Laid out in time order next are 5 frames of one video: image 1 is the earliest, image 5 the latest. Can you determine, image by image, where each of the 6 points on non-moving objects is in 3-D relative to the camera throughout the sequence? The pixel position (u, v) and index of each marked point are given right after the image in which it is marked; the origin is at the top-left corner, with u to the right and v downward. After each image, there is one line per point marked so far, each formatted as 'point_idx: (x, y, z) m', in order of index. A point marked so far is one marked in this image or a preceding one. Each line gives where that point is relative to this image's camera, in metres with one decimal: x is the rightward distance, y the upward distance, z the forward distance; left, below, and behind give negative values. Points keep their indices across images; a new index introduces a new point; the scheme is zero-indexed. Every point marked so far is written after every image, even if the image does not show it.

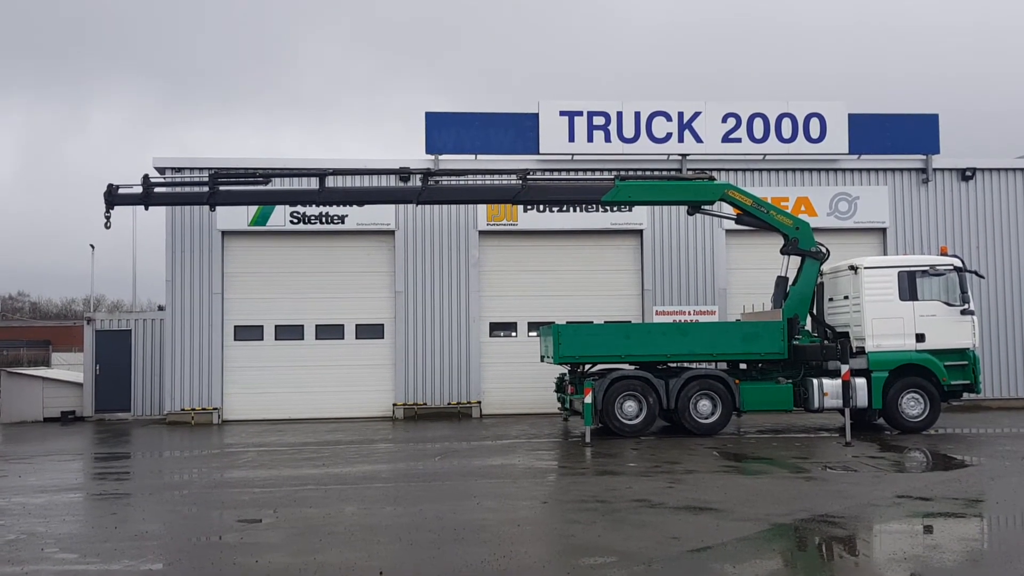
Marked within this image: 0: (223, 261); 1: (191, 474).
0: (-6.7, +0.6, +20.0) m
1: (-4.6, -2.7, +12.4) m
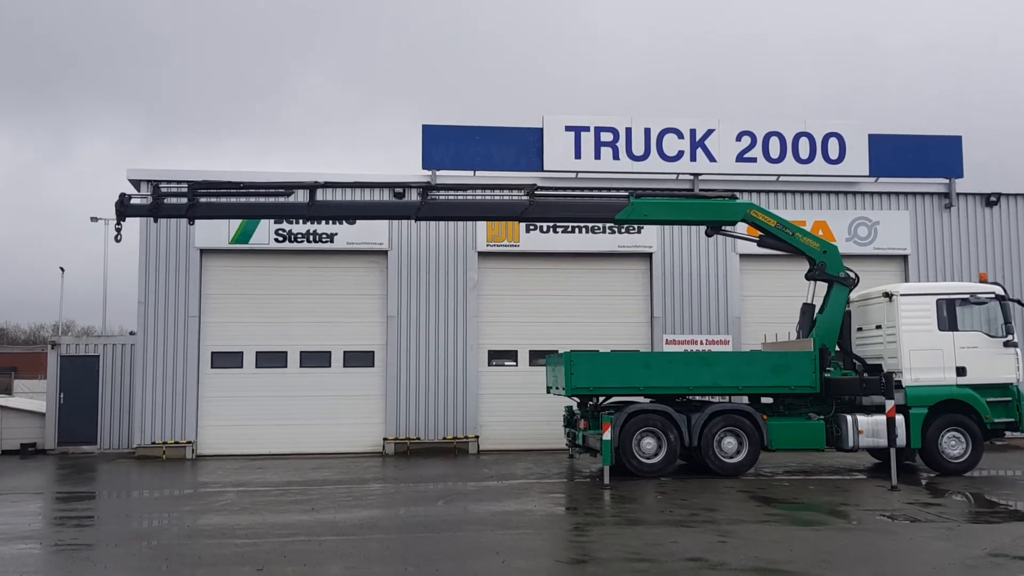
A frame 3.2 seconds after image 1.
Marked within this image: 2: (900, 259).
0: (-6.7, +0.1, +18.5) m
1: (-4.4, -2.9, +10.9) m
2: (+8.6, +0.6, +19.2) m
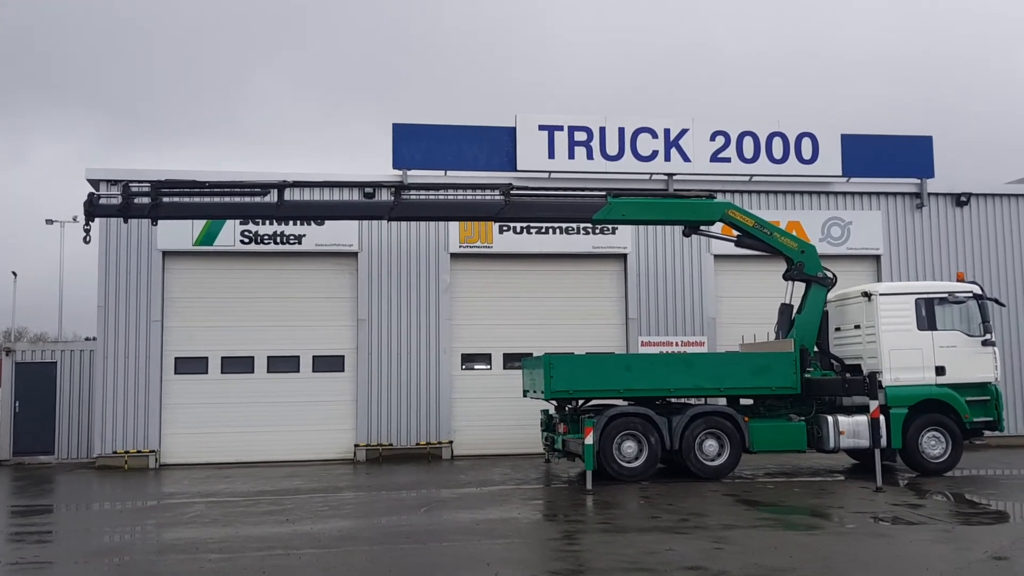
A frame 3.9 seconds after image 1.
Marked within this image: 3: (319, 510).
0: (-7.2, +0.1, +17.8) m
1: (-4.6, -2.9, +10.3) m
2: (+8.0, +0.6, +19.2) m
3: (-2.5, -2.9, +11.3) m
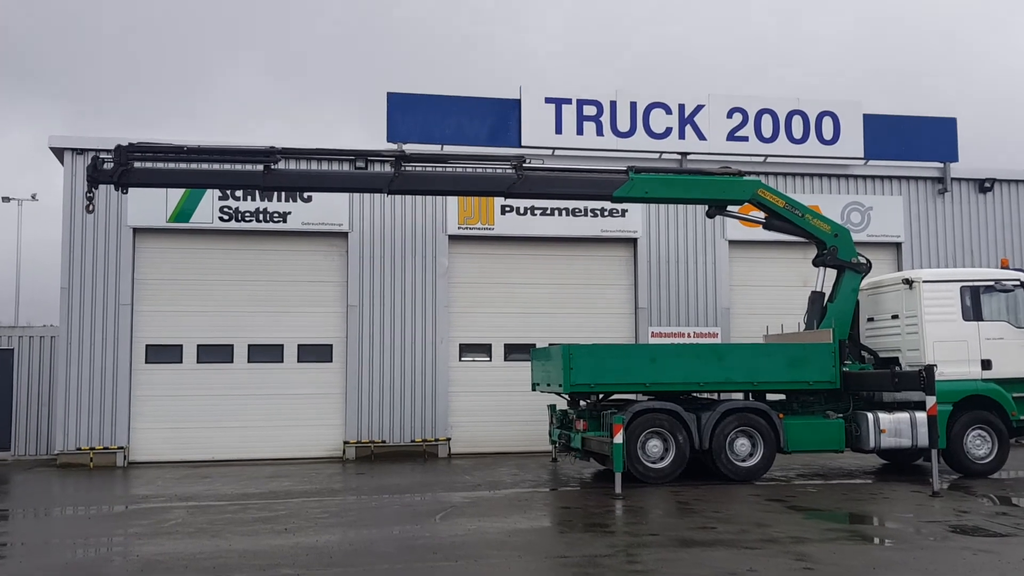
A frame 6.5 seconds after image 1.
0: (-7.1, +0.4, +16.3) m
1: (-4.3, -2.7, +8.9) m
2: (+8.0, +0.9, +18.2) m
3: (-2.2, -2.6, +10.0) m
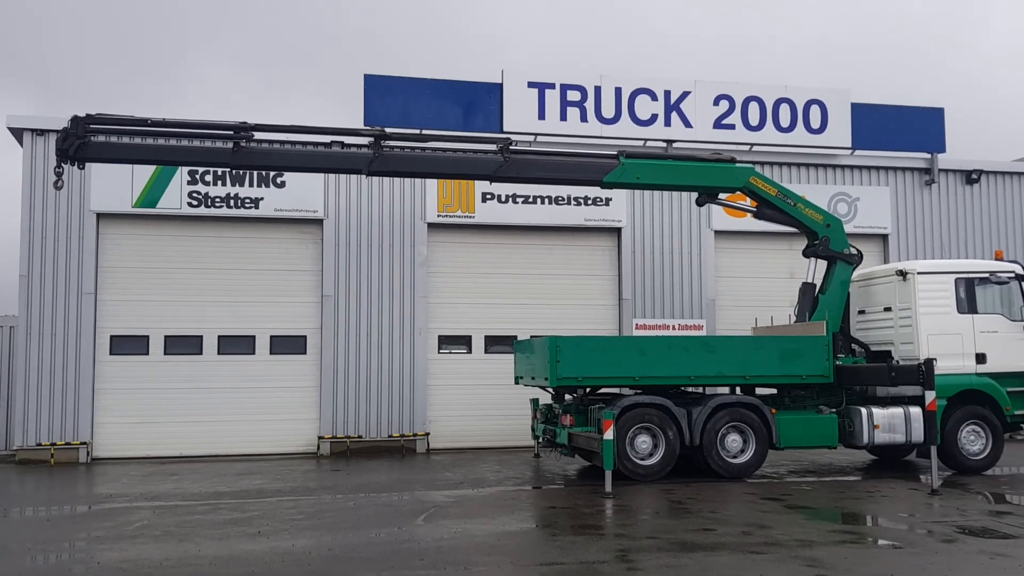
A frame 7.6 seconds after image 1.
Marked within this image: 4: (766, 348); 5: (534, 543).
0: (-7.4, +0.6, +15.5) m
1: (-4.4, -2.5, +8.2) m
2: (+7.6, +1.0, +17.9) m
3: (-2.4, -2.5, +9.4) m
4: (+3.7, -0.9, +12.4) m
5: (+0.2, -2.4, +8.1) m
